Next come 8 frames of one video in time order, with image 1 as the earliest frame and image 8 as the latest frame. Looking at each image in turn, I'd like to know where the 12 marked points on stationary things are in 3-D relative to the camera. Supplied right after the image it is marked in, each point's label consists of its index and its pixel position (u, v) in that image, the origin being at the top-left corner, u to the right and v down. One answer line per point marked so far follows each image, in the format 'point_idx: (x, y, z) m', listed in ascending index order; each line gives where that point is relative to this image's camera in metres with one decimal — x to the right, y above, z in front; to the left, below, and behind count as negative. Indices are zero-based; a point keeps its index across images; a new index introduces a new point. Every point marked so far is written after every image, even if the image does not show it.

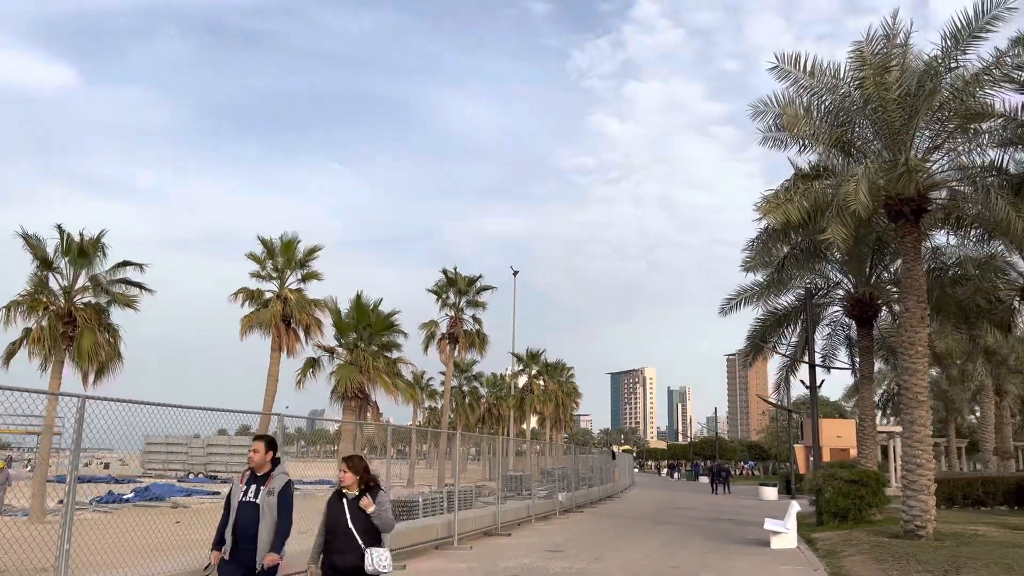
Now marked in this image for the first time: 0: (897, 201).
0: (+7.4, +1.7, +16.2) m
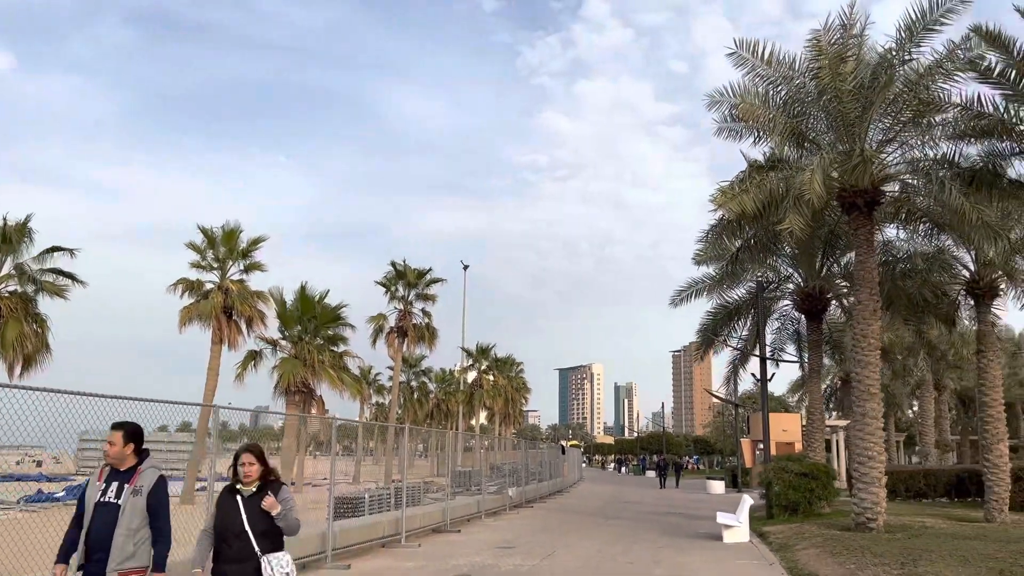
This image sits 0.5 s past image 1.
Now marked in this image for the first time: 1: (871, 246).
0: (+6.5, +1.8, +16.1) m
1: (+6.8, +0.8, +16.1) m
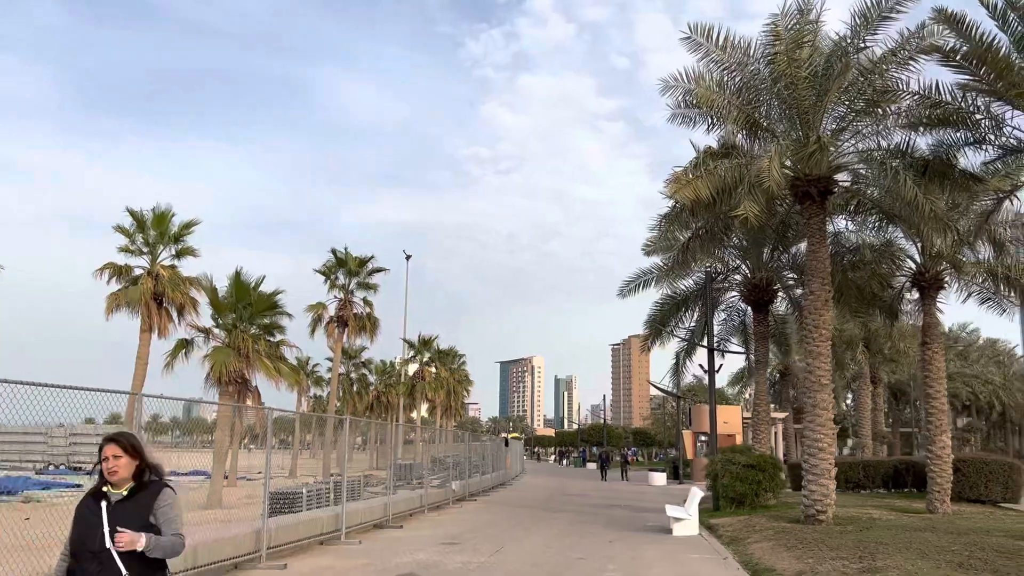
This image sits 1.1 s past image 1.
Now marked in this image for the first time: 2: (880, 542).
0: (+5.5, +2.0, +15.9) m
1: (+5.9, +1.0, +16.0) m
2: (+5.1, -3.5, +11.7) m
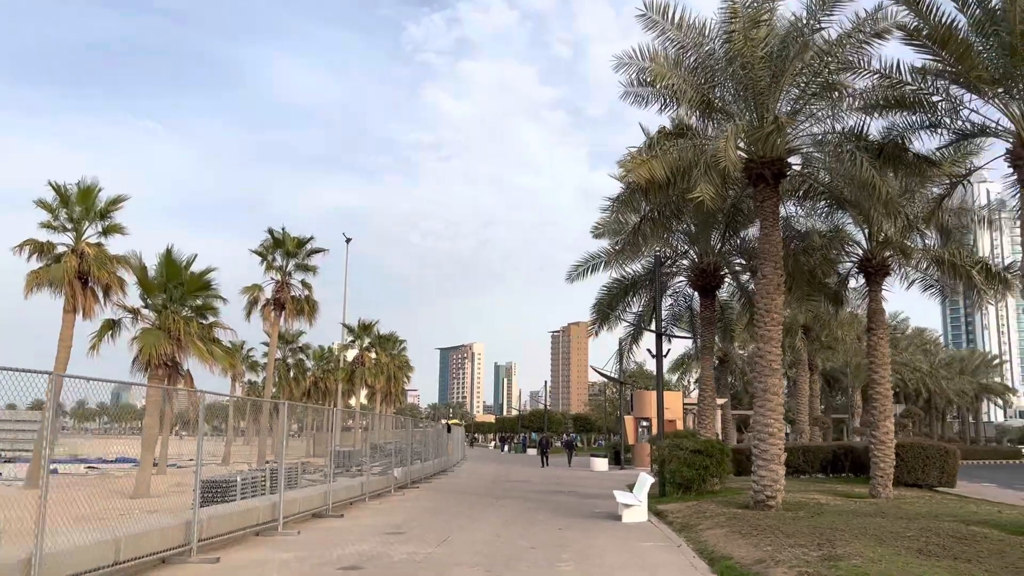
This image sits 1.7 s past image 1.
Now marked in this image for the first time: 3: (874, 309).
0: (+4.6, +2.3, +15.7) m
1: (+4.9, +1.3, +15.8) m
2: (+4.4, -3.3, +11.6) m
3: (+8.0, -0.5, +18.9) m
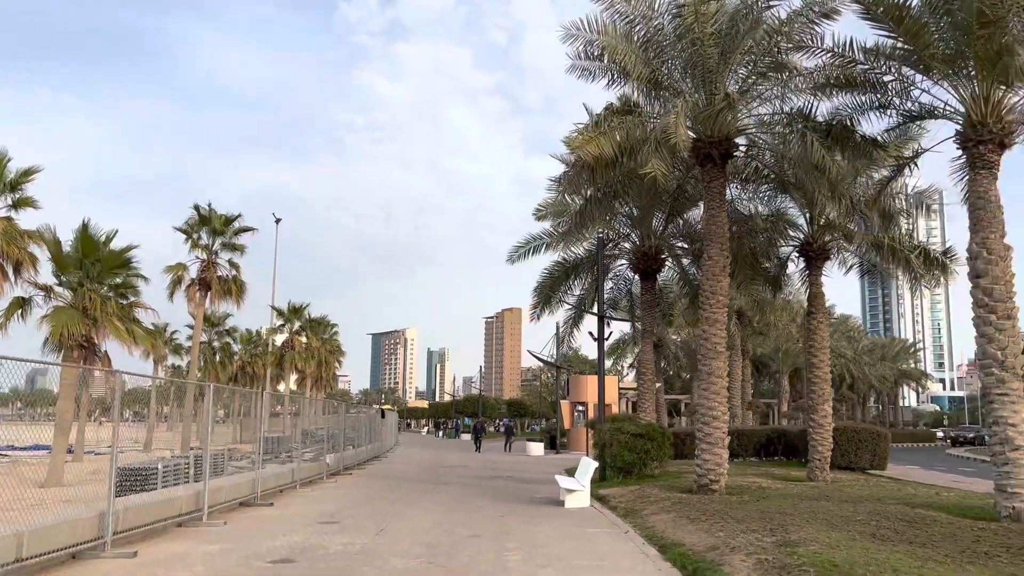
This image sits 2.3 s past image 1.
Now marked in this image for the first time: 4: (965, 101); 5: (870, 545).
0: (+3.5, +2.6, +15.4) m
1: (+3.9, +1.6, +15.6) m
2: (+3.6, -3.0, +11.4) m
3: (+6.7, -0.1, +18.9) m
4: (+6.3, +2.6, +11.8) m
5: (+3.6, -2.6, +8.6) m
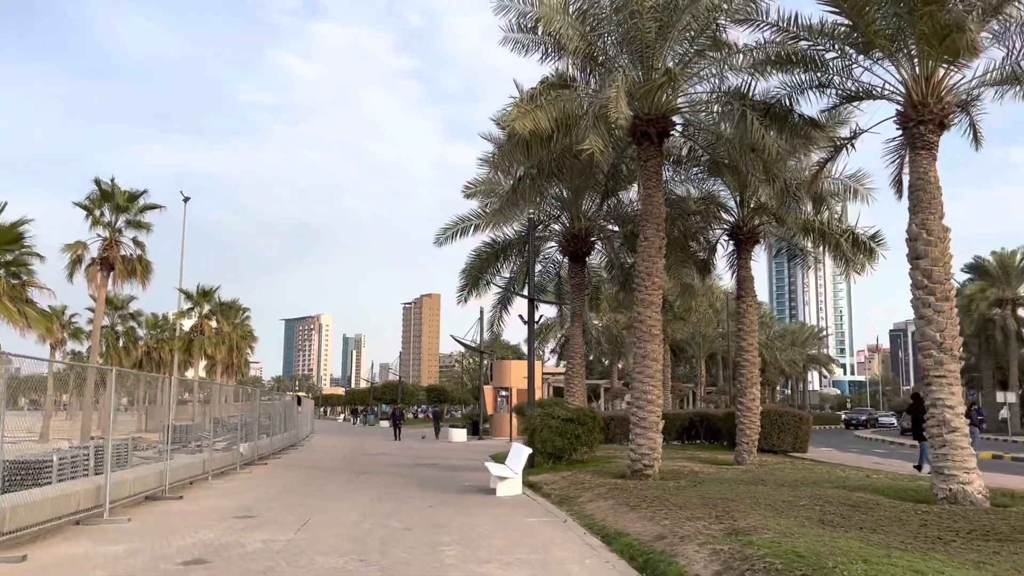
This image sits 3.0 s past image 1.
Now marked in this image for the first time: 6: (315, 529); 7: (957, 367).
0: (+2.3, +3.0, +15.0) m
1: (+2.6, +2.0, +15.2) m
2: (+2.8, -2.7, +11.1) m
3: (+5.1, +0.2, +18.8) m
4: (+5.4, +2.9, +11.7) m
5: (+3.0, -2.4, +8.3) m
6: (-2.4, -3.0, +10.5) m
7: (+5.8, -1.0, +11.0) m
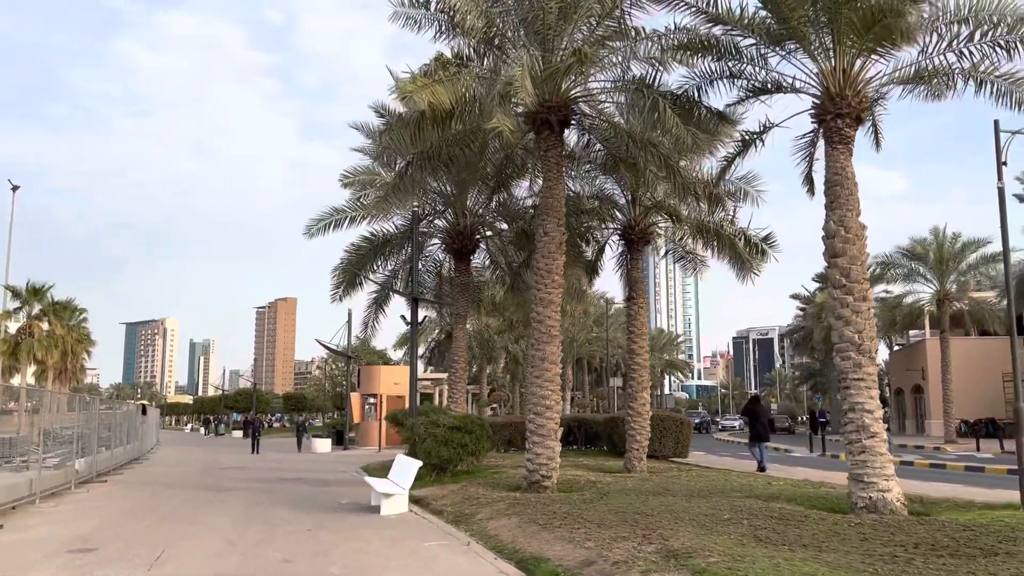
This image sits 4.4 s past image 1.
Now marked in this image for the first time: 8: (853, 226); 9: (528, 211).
0: (+0.5, +3.0, +14.1) m
1: (+0.8, +2.0, +14.3) m
2: (+1.5, -2.7, +10.2) m
3: (+2.6, +0.2, +18.2) m
4: (+4.1, +2.9, +11.3) m
5: (+2.3, -2.3, +7.5) m
6: (-3.5, -2.9, +8.8) m
7: (+4.5, -1.0, +10.6) m
8: (+4.4, +0.8, +10.9) m
9: (+0.4, +1.7, +18.9) m
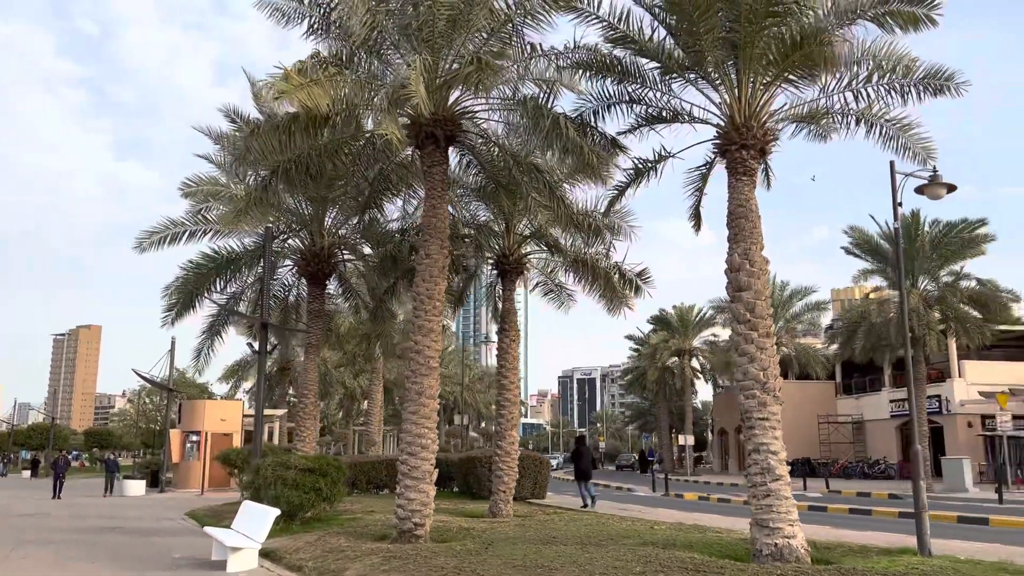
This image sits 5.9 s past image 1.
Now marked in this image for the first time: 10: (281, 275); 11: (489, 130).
0: (-1.3, +2.6, +13.0) m
1: (-1.1, +1.5, +13.2) m
2: (+0.3, -3.0, +9.1) m
3: (-0.2, -0.5, +17.4) m
4: (+2.8, +2.4, +11.0) m
5: (+1.6, -2.5, +6.6) m
6: (-4.4, -2.9, +6.7) m
7: (+3.2, -1.5, +10.2) m
8: (+3.1, +0.3, +10.6) m
9: (-2.4, +1.1, +17.6) m
10: (-5.3, +0.3, +19.2) m
11: (-0.4, +2.7, +14.3) m
